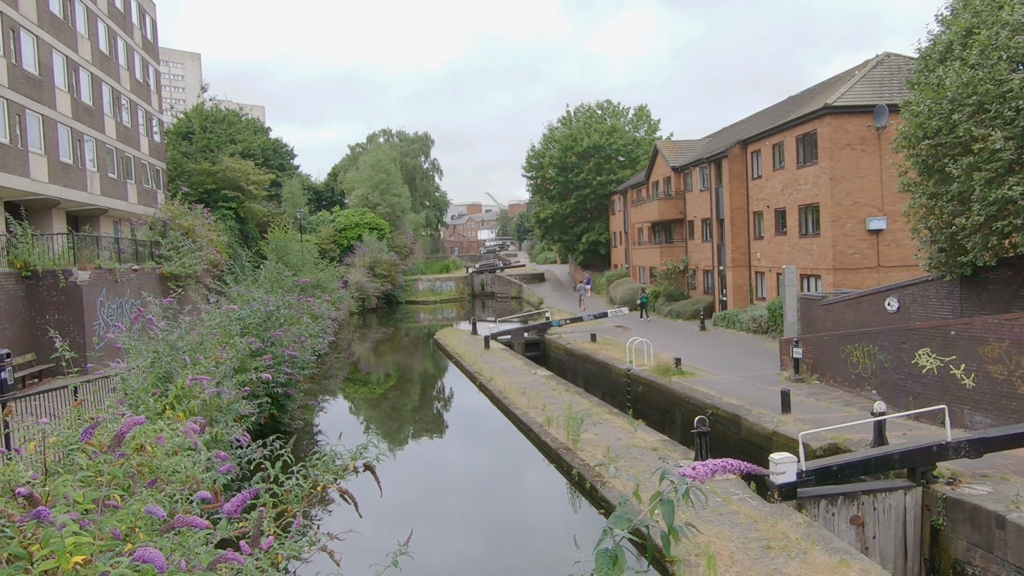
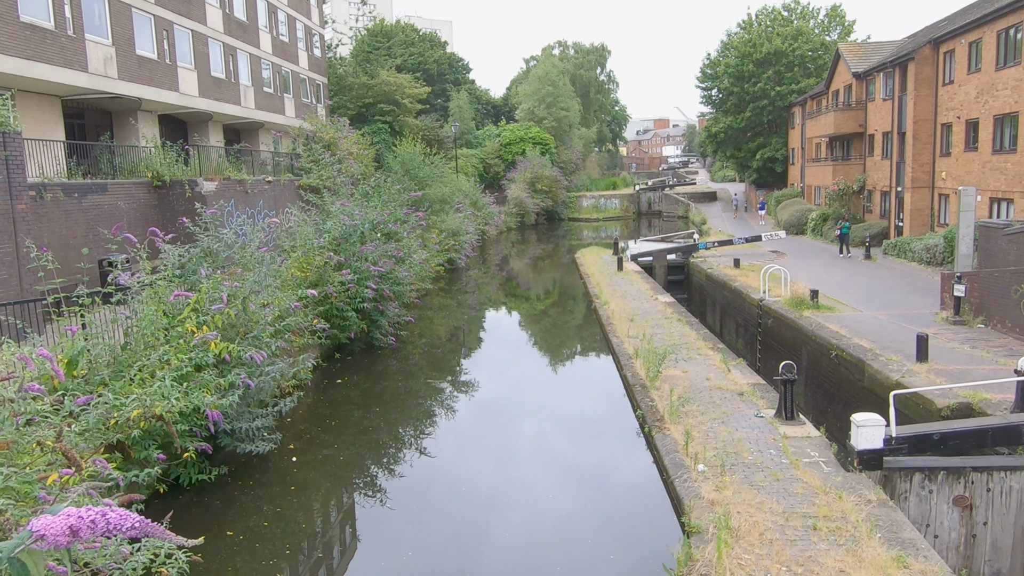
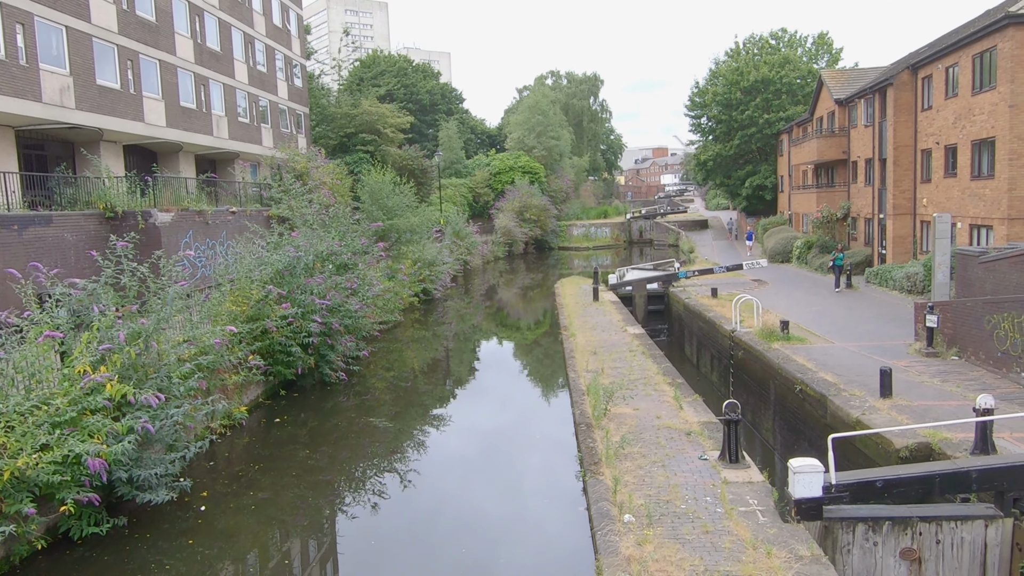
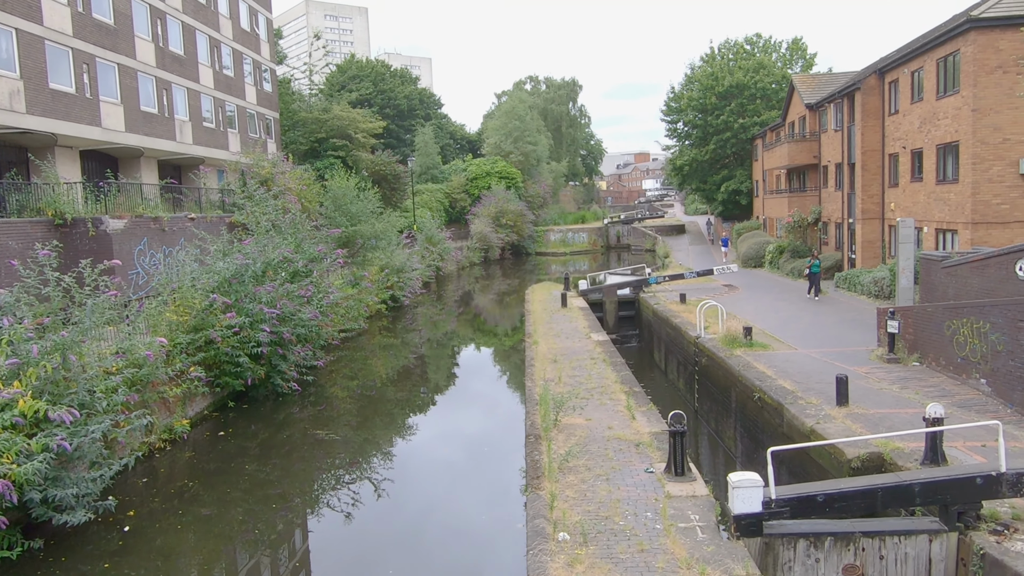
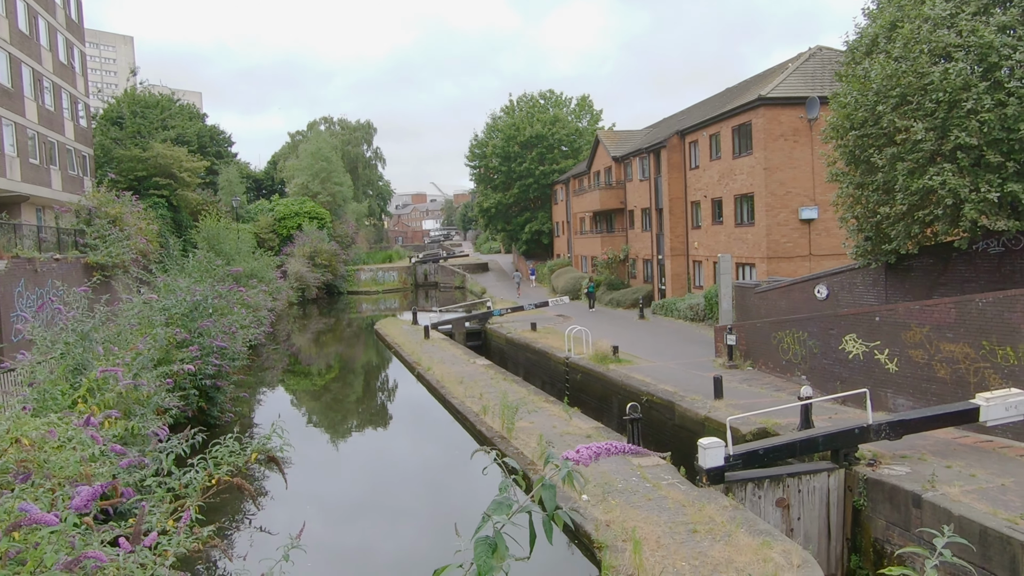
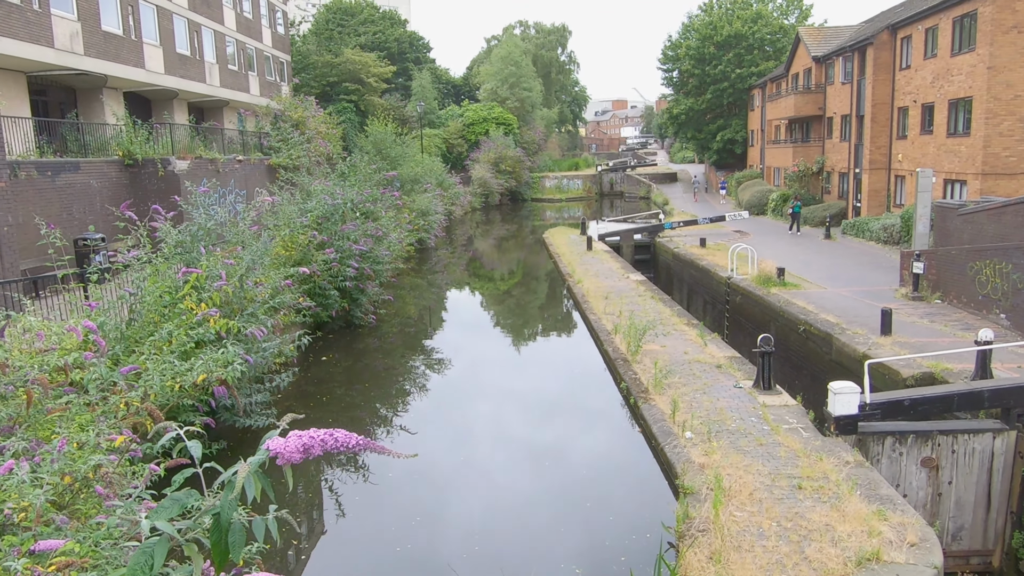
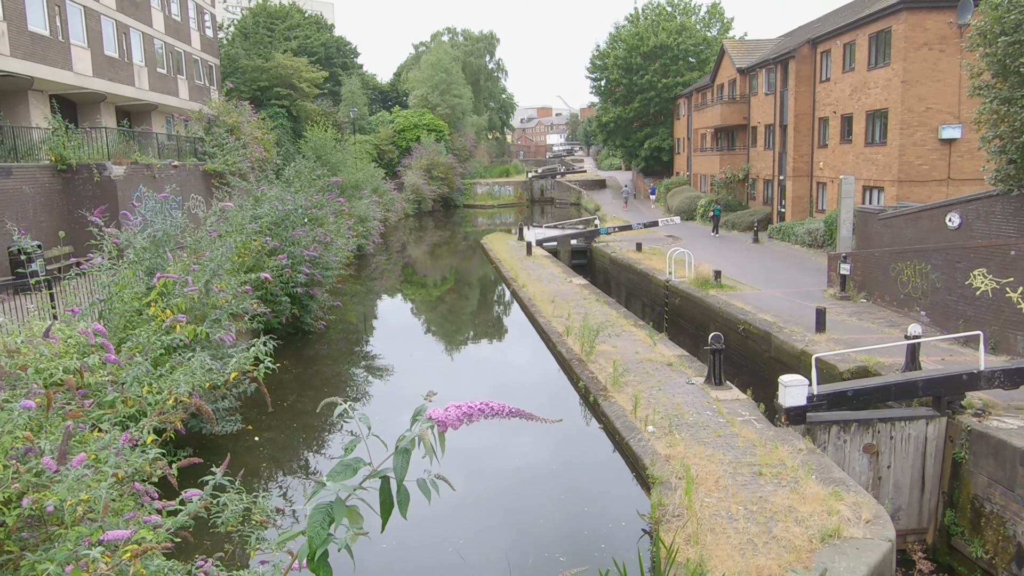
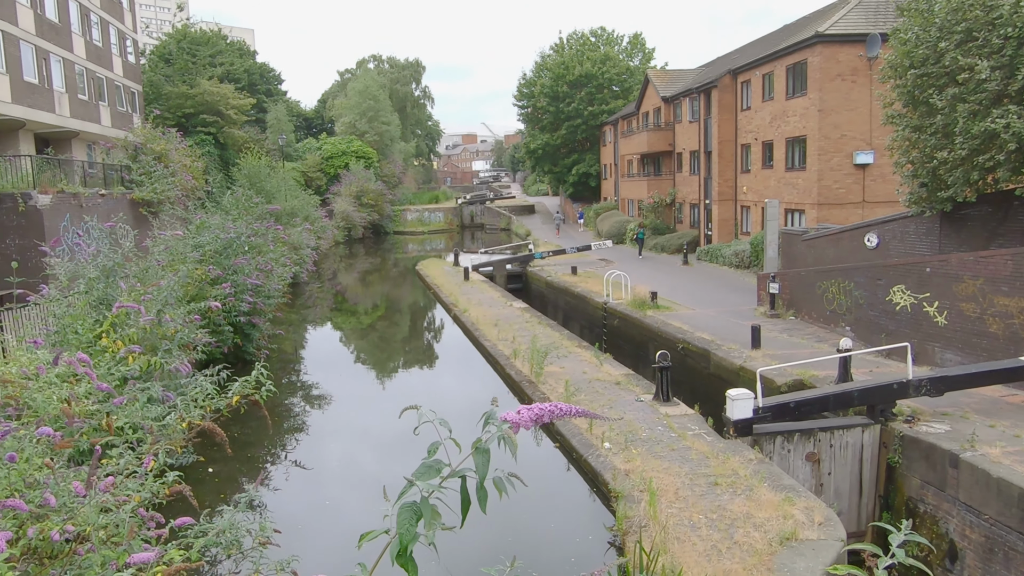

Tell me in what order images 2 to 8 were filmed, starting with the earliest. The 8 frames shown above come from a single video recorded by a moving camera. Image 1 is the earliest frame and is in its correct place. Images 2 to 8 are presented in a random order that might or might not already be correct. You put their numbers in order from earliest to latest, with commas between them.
5, 8, 7, 6, 2, 3, 4
